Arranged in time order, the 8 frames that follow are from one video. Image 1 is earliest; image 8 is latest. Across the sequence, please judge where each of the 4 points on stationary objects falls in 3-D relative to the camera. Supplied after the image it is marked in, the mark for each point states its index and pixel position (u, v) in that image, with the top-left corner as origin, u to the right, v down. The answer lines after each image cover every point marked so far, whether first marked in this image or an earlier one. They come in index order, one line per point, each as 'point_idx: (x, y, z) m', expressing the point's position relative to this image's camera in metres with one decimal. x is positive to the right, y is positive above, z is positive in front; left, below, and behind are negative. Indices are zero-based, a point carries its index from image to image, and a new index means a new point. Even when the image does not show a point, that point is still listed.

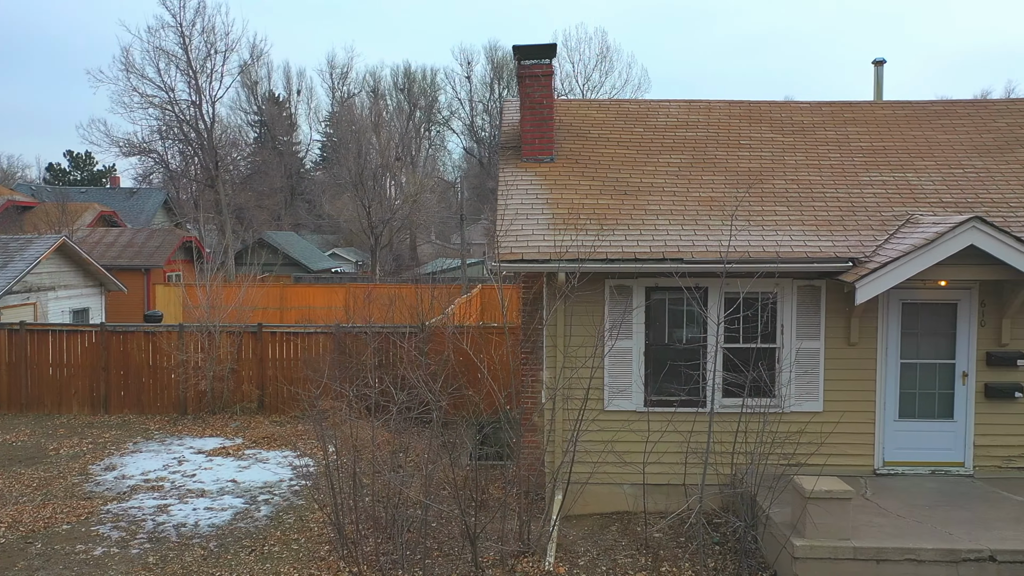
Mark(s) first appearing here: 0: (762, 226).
0: (+2.2, +0.5, +7.2) m
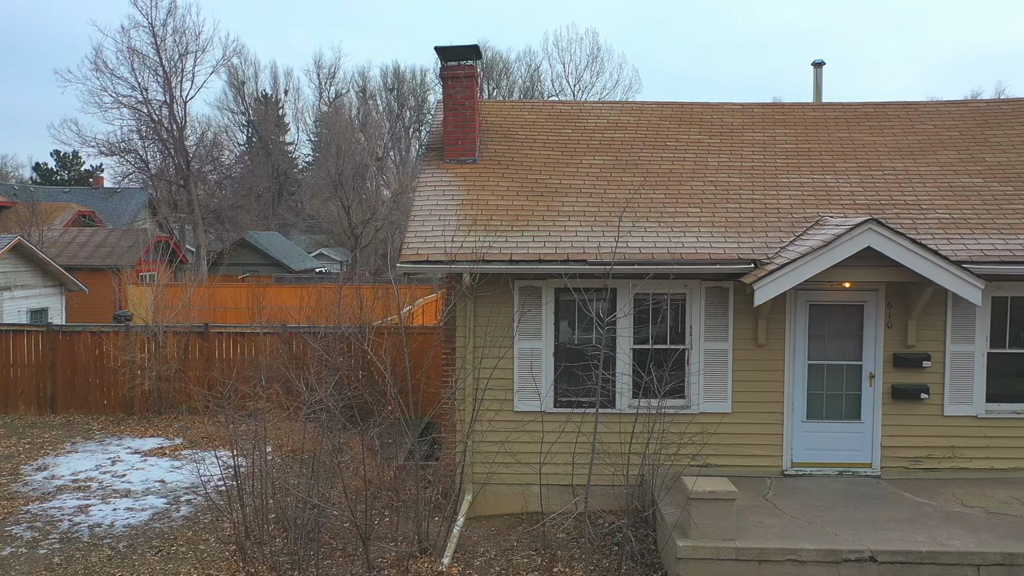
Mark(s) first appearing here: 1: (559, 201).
0: (+1.4, +0.5, +7.2) m
1: (+0.4, +0.8, +7.6) m
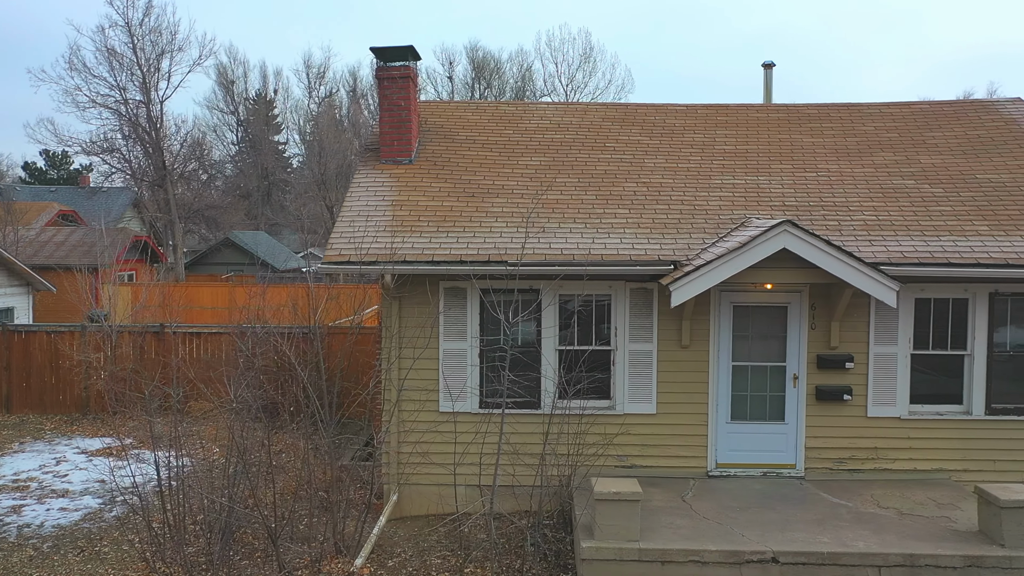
0: (+0.7, +0.5, +7.2) m
1: (-0.2, +0.8, +7.6) m
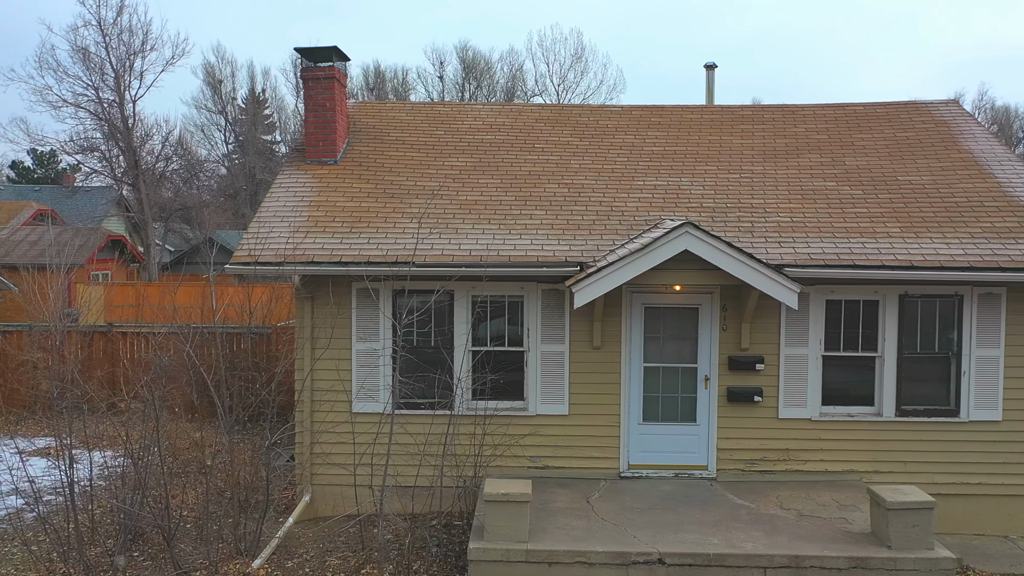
0: (0.0, +0.5, +7.2) m
1: (-1.0, +0.8, +7.6) m
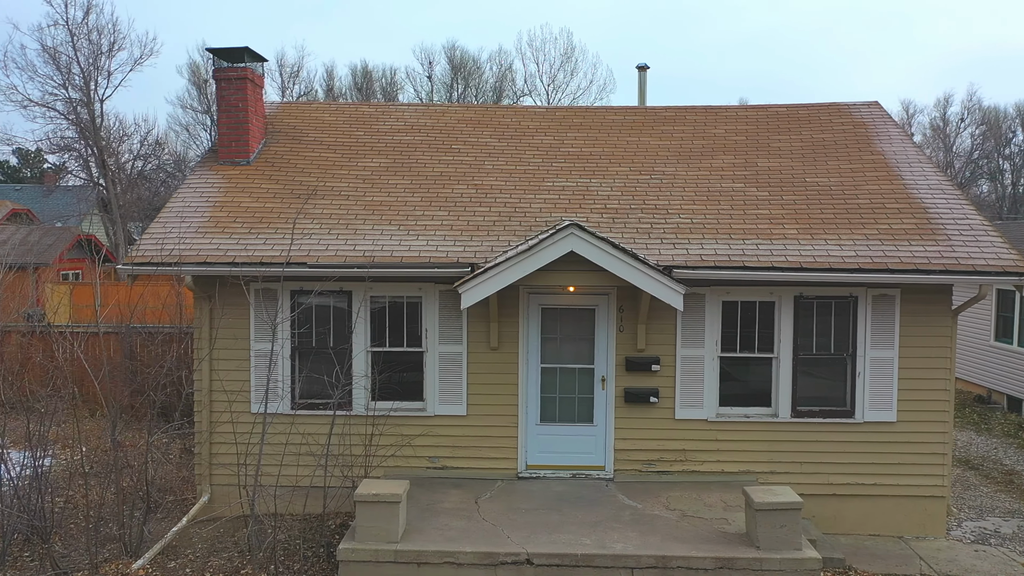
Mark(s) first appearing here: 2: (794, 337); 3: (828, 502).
0: (-0.9, +0.5, +7.2) m
1: (-1.9, +0.8, +7.6) m
2: (+2.4, -0.4, +7.1) m
3: (+2.7, -1.9, +7.1) m
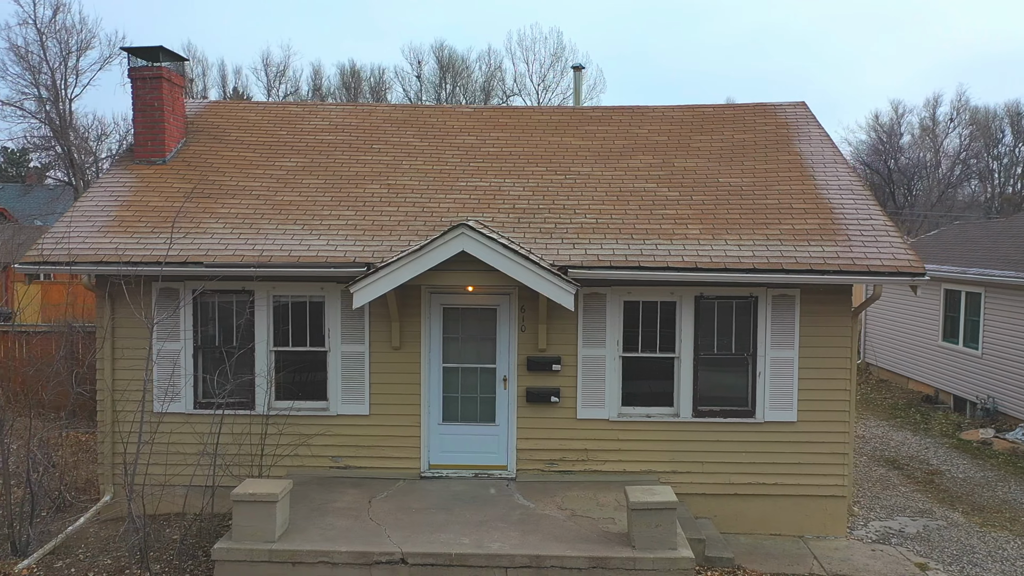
0: (-1.7, +0.5, +7.2) m
1: (-2.7, +0.8, +7.6) m
2: (+1.6, -0.4, +7.1) m
3: (+1.9, -1.9, +7.1) m
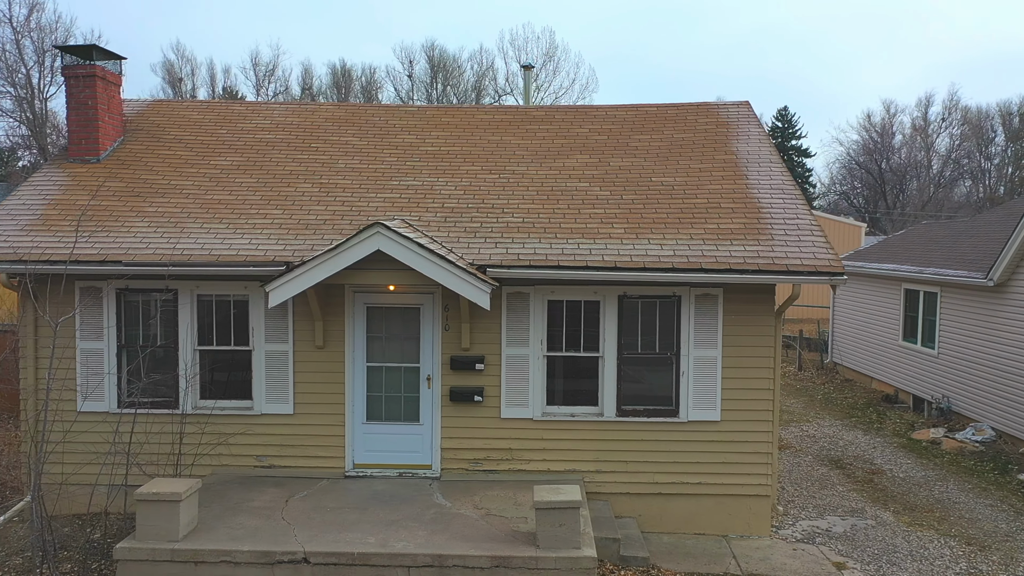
0: (-2.4, +0.5, +7.2) m
1: (-3.4, +0.8, +7.6) m
2: (+0.9, -0.4, +7.1) m
3: (+1.2, -1.9, +7.1) m
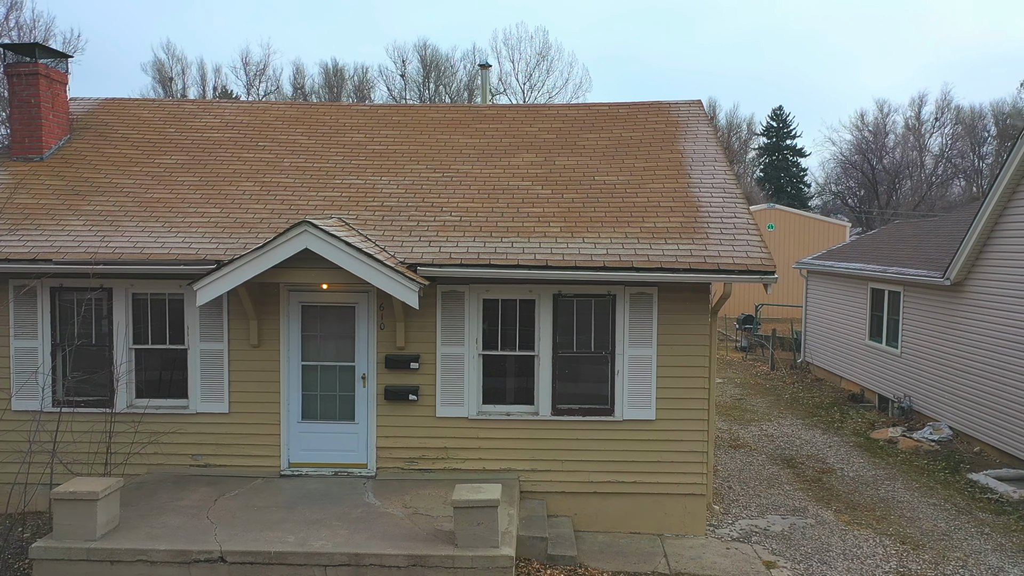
0: (-3.0, +0.5, +7.2) m
1: (-3.9, +0.8, +7.6) m
2: (+0.4, -0.4, +7.1) m
3: (+0.7, -1.8, +7.1) m
